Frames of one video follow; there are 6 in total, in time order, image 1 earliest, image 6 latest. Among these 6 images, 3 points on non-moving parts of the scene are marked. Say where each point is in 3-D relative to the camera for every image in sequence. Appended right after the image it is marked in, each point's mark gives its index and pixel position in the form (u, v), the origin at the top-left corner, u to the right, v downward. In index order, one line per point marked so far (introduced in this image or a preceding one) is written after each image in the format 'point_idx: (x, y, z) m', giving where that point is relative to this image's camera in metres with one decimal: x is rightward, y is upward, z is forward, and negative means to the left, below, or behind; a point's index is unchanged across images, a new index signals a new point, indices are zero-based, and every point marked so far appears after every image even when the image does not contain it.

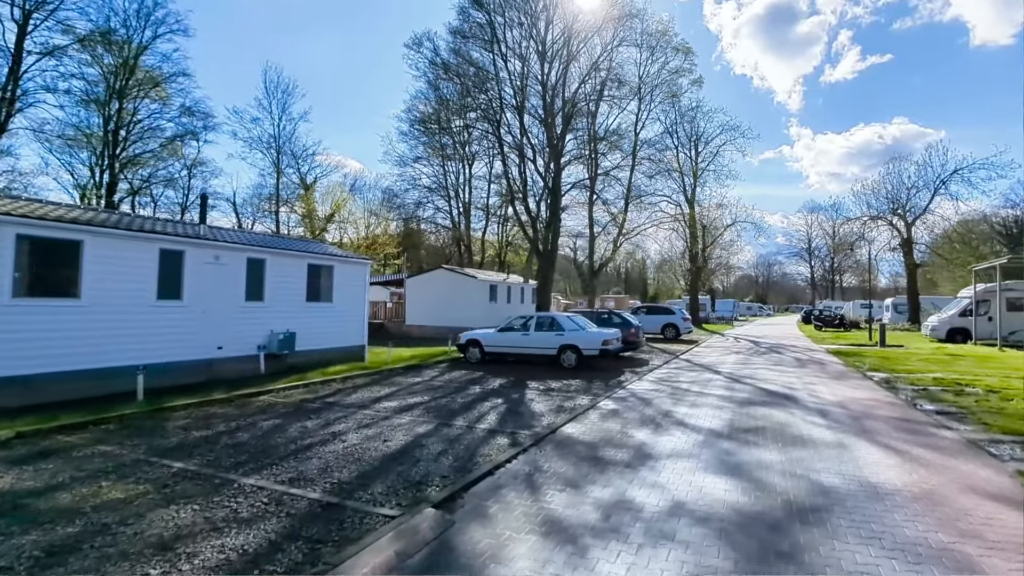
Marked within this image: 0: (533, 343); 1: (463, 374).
0: (+0.6, -1.7, +16.3) m
1: (-1.4, -2.5, +14.8) m
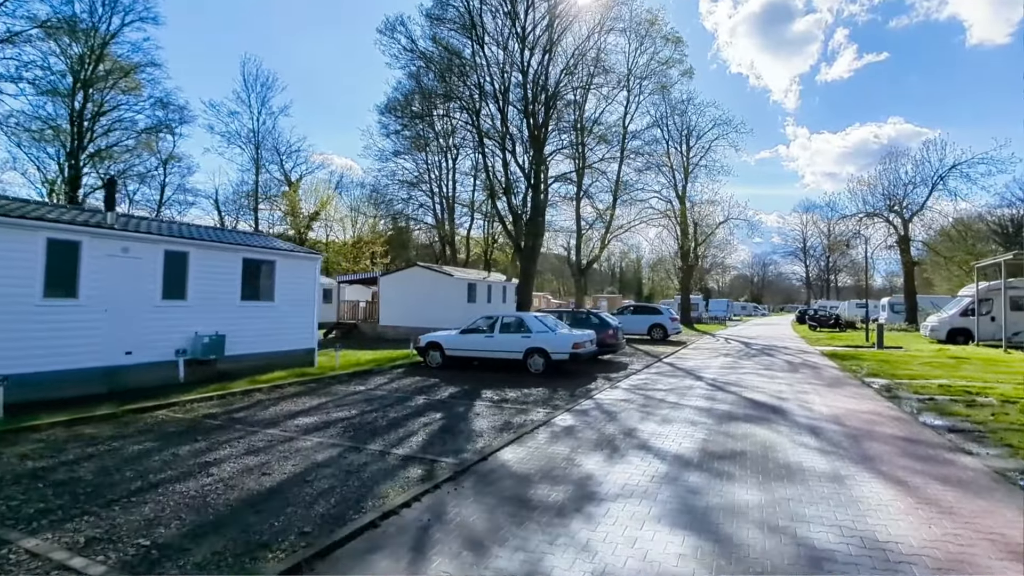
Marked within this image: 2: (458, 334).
0: (-0.4, -1.6, +14.7) m
1: (-2.5, -2.4, +13.3) m
2: (-1.6, -1.4, +15.4) m
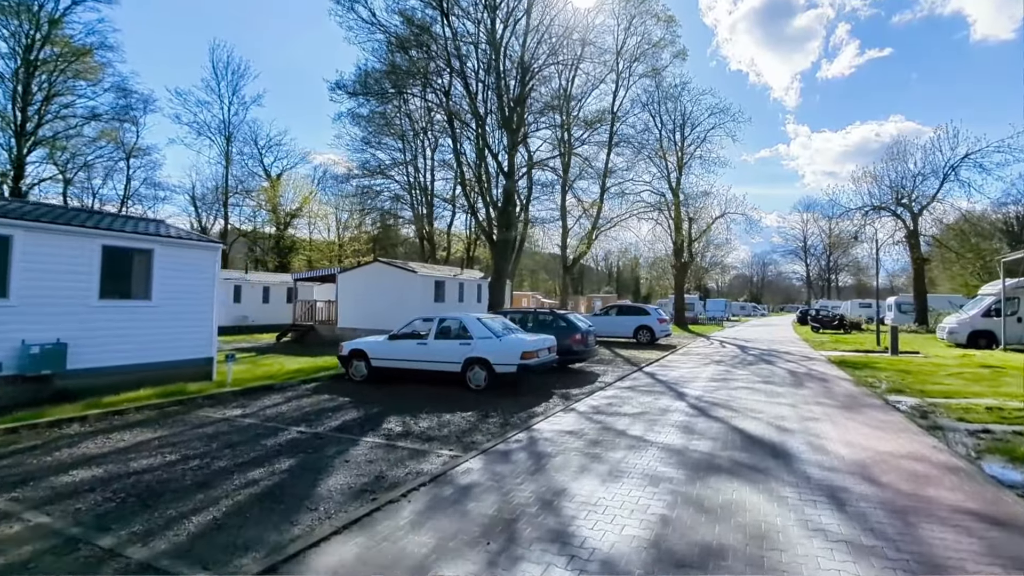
0: (-1.9, -1.5, +11.9) m
1: (-3.9, -2.3, +10.5) m
2: (-3.1, -1.3, +12.5) m
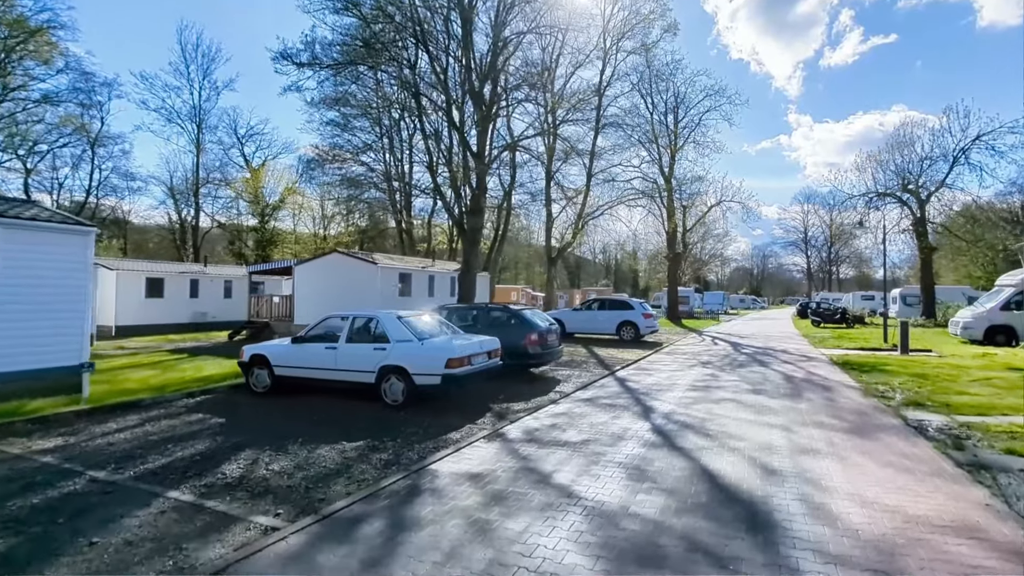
0: (-3.2, -1.4, +9.6) m
1: (-5.3, -2.2, +8.2) m
2: (-4.4, -1.1, +10.3) m
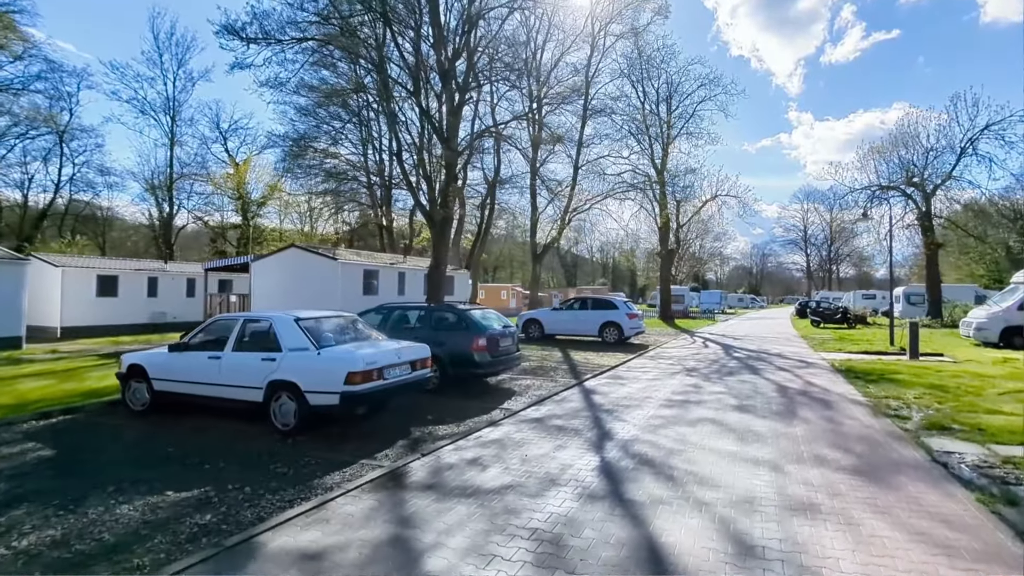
0: (-4.3, -1.3, +7.8) m
1: (-6.4, -2.1, +6.3) m
2: (-5.5, -1.1, +8.4) m
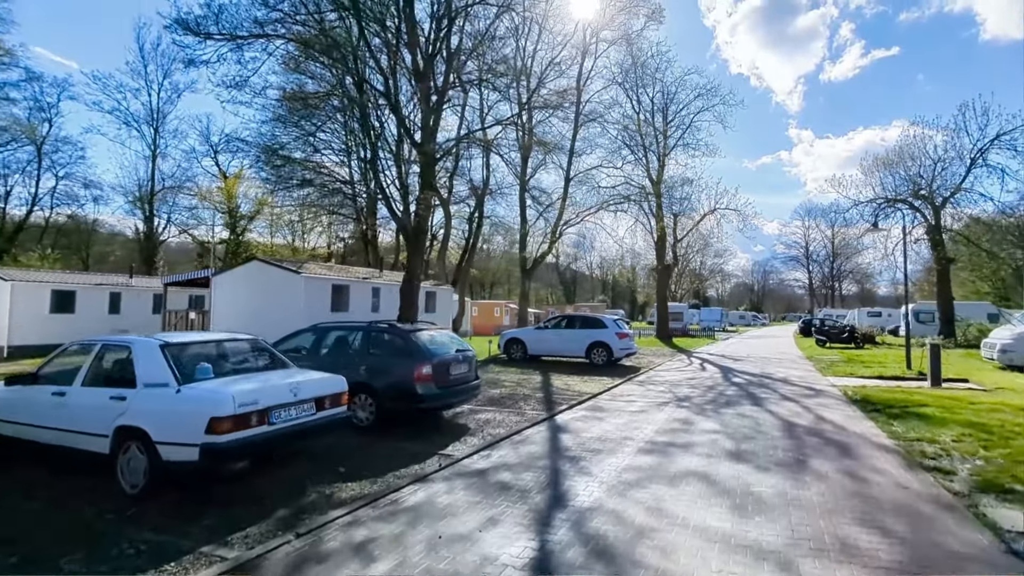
0: (-5.2, -1.5, +6.0) m
1: (-7.2, -2.2, +4.6) m
2: (-6.4, -1.3, +6.7) m
